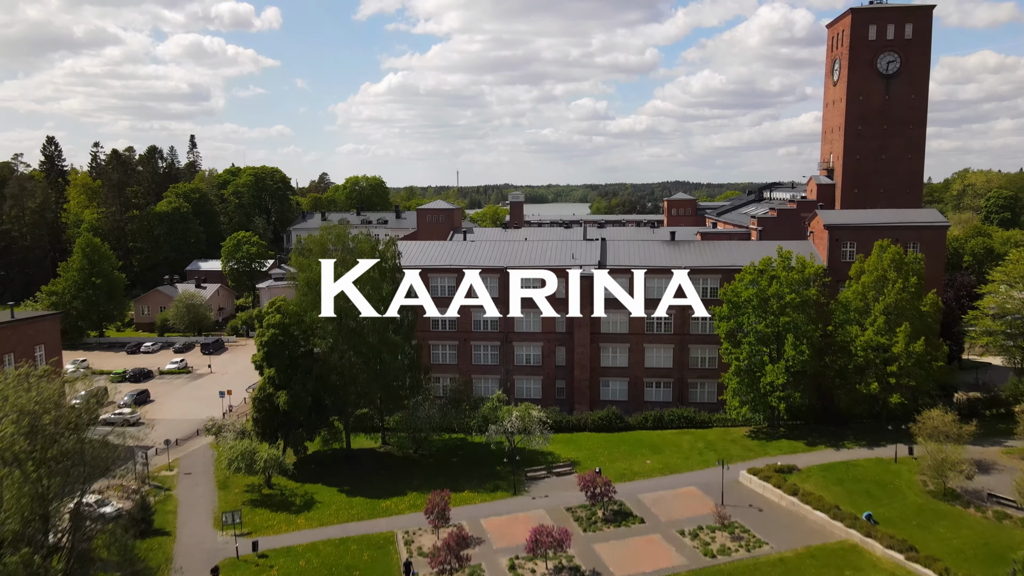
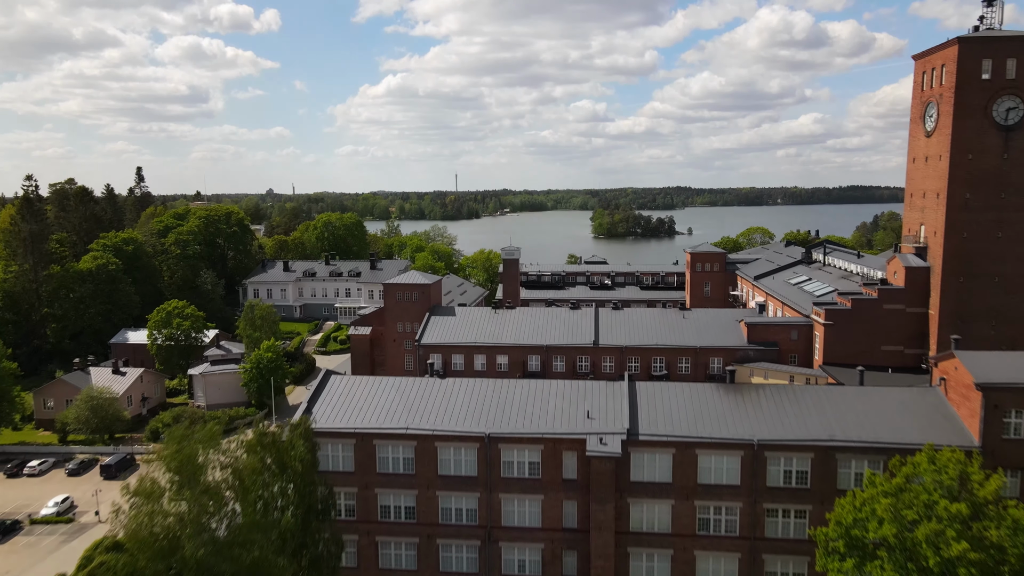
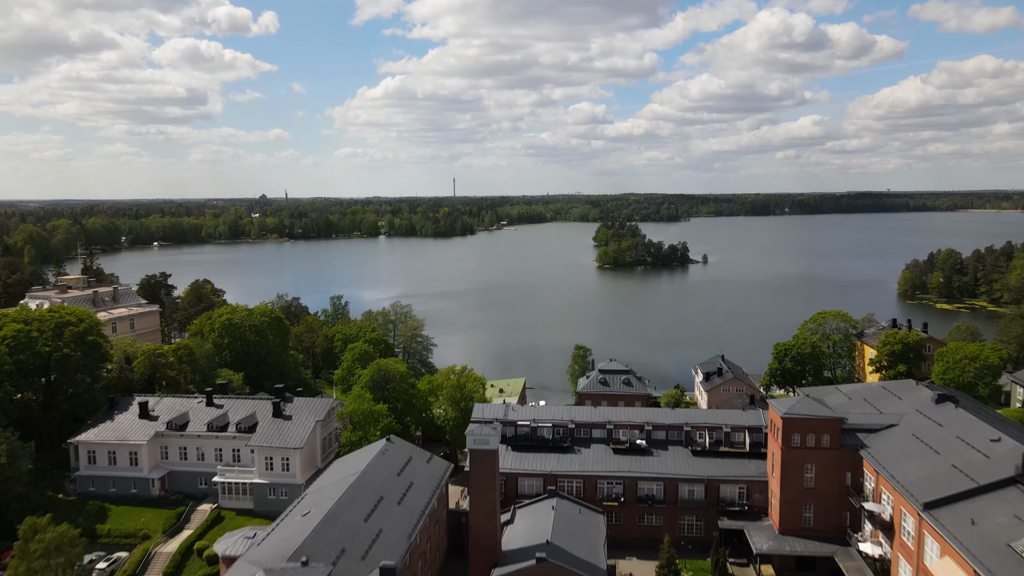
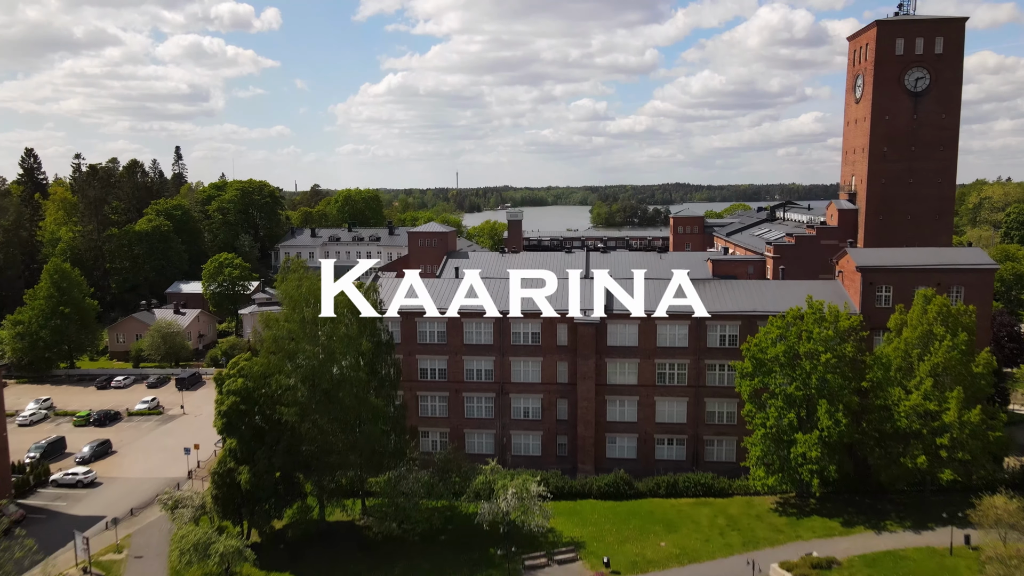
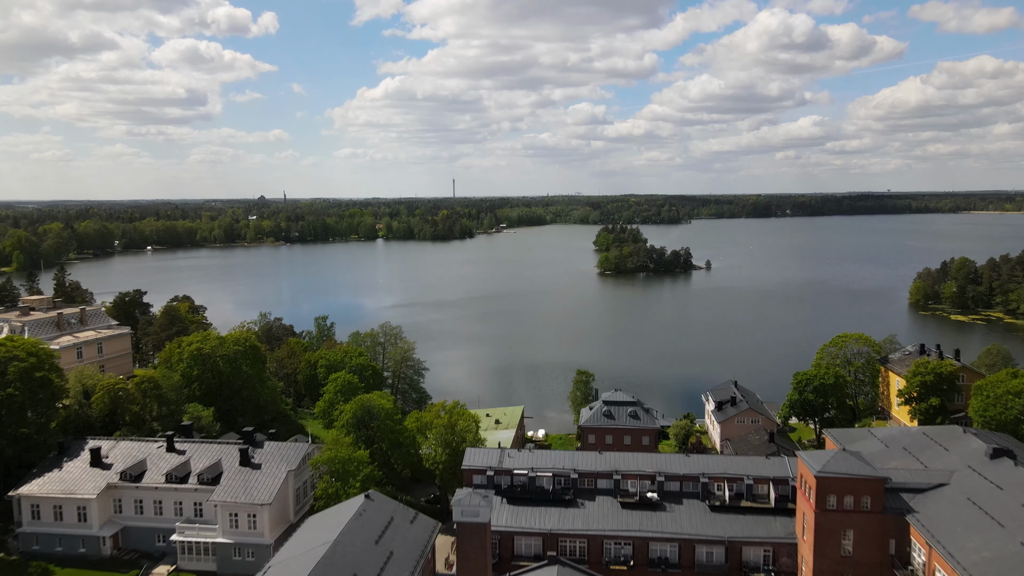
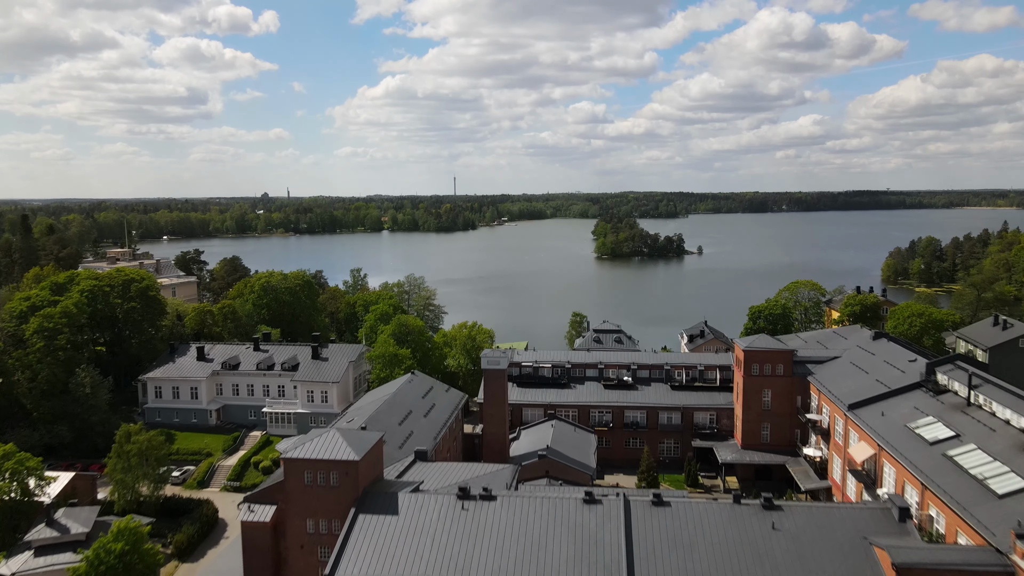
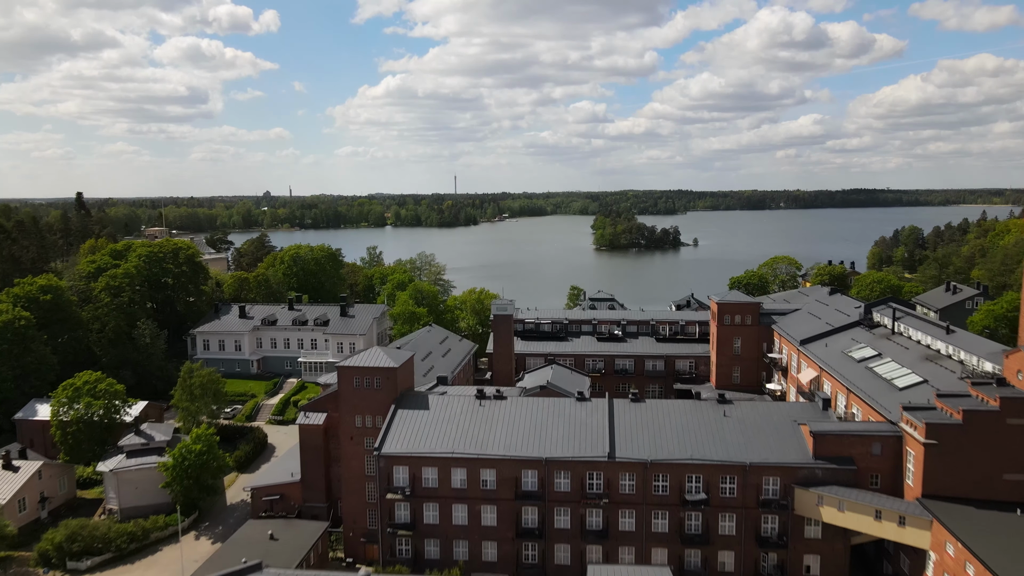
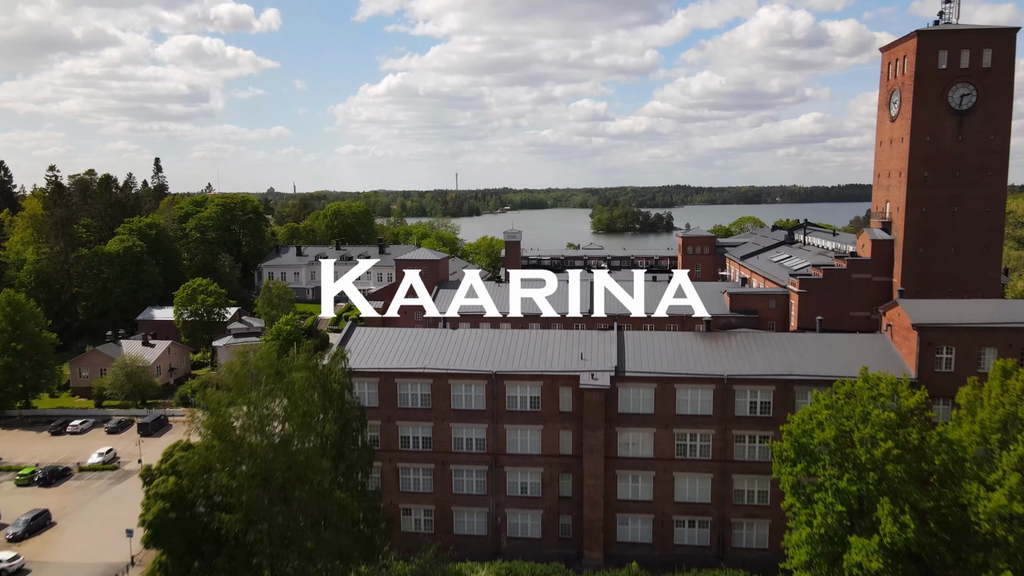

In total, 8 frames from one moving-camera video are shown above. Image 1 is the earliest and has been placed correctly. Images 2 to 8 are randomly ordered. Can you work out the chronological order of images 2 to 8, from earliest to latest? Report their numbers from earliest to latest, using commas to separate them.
4, 8, 2, 7, 6, 3, 5
